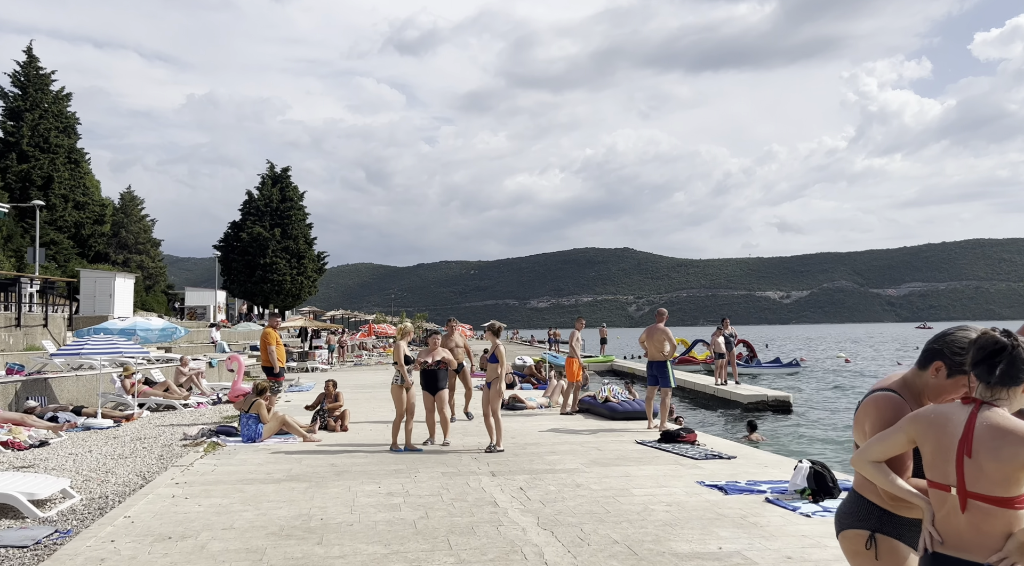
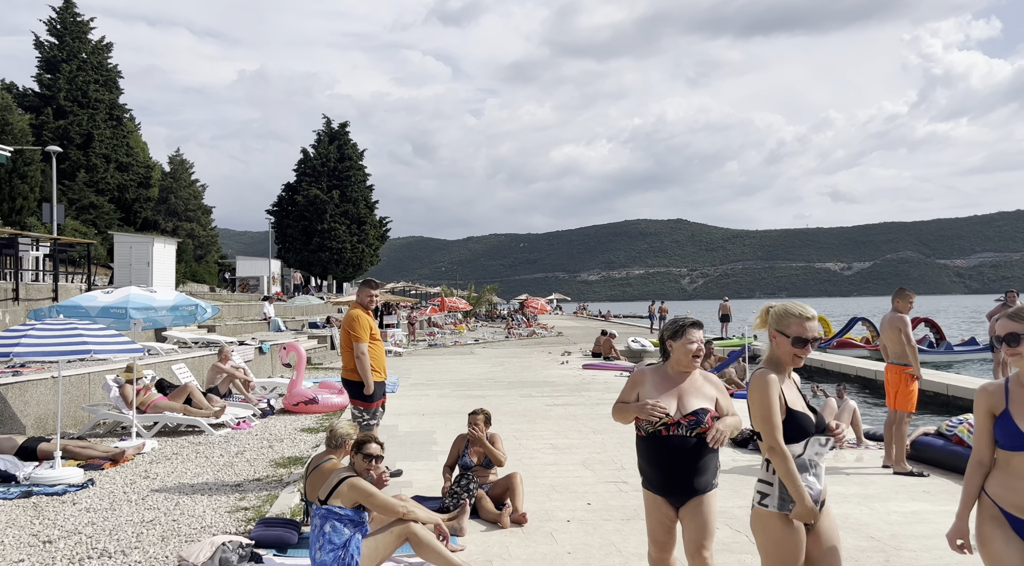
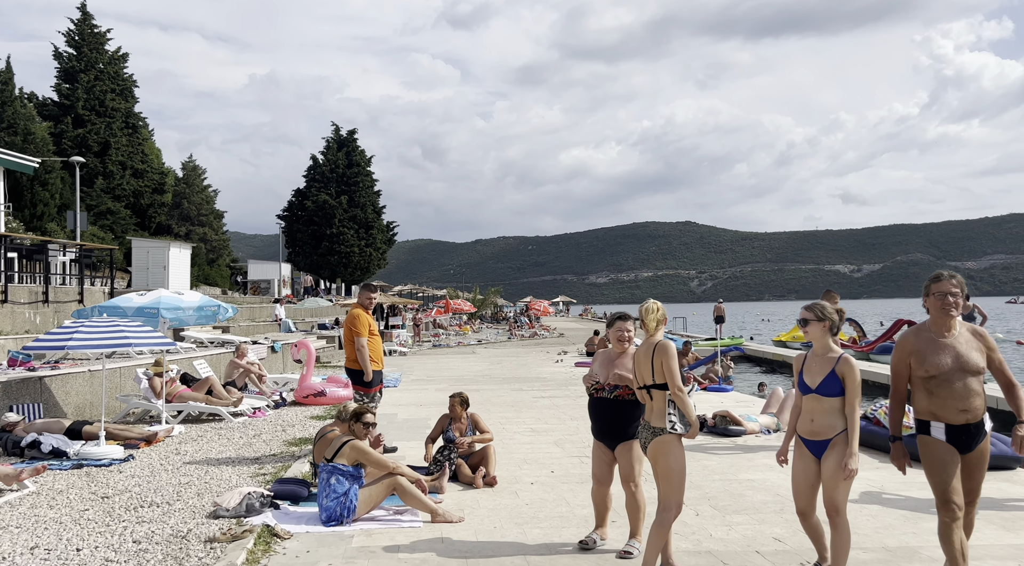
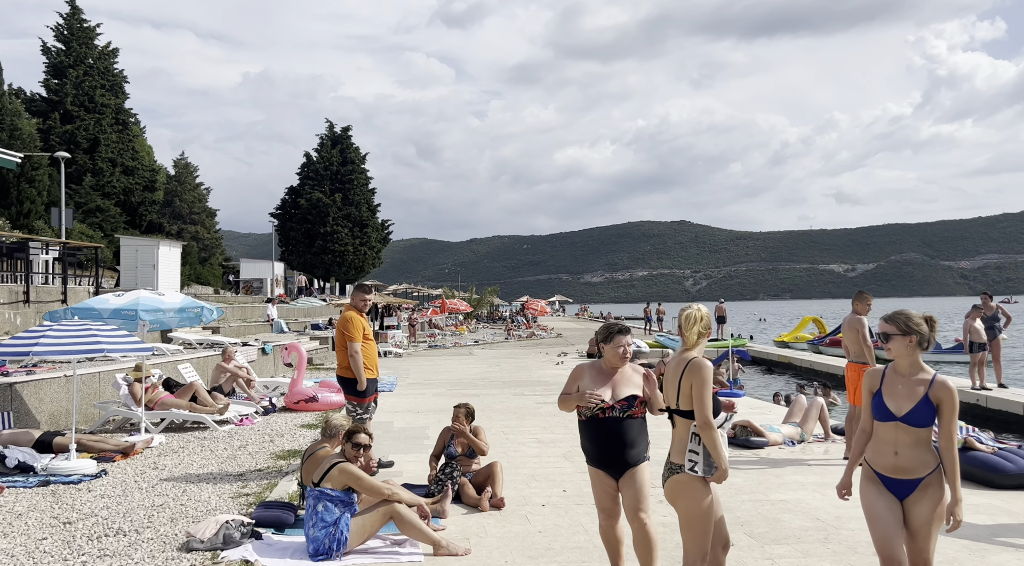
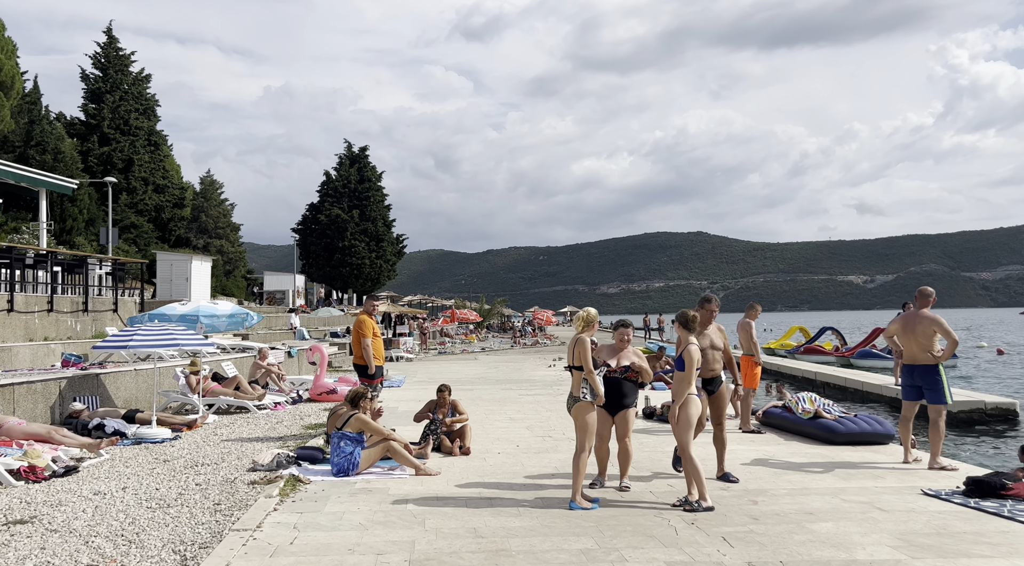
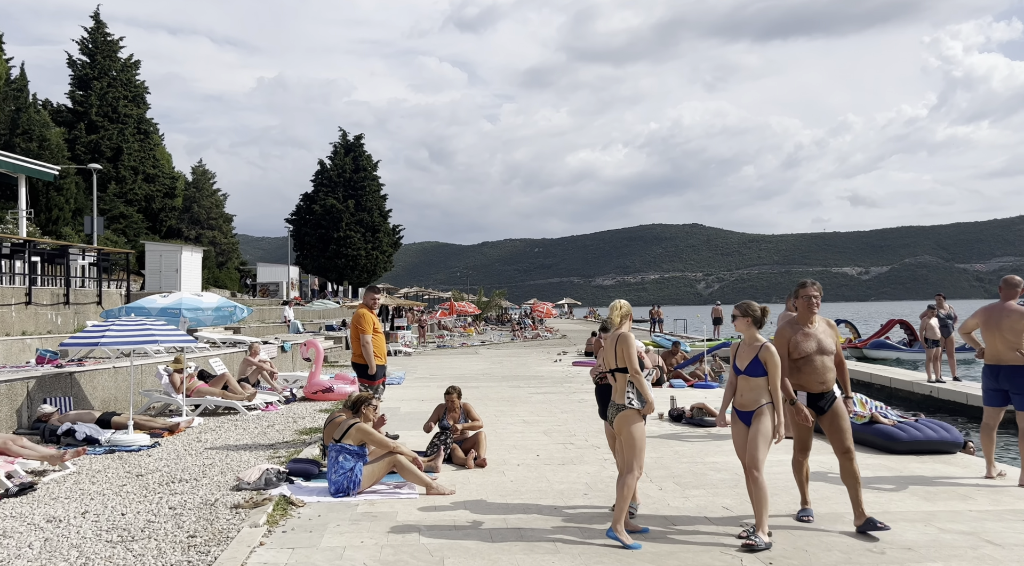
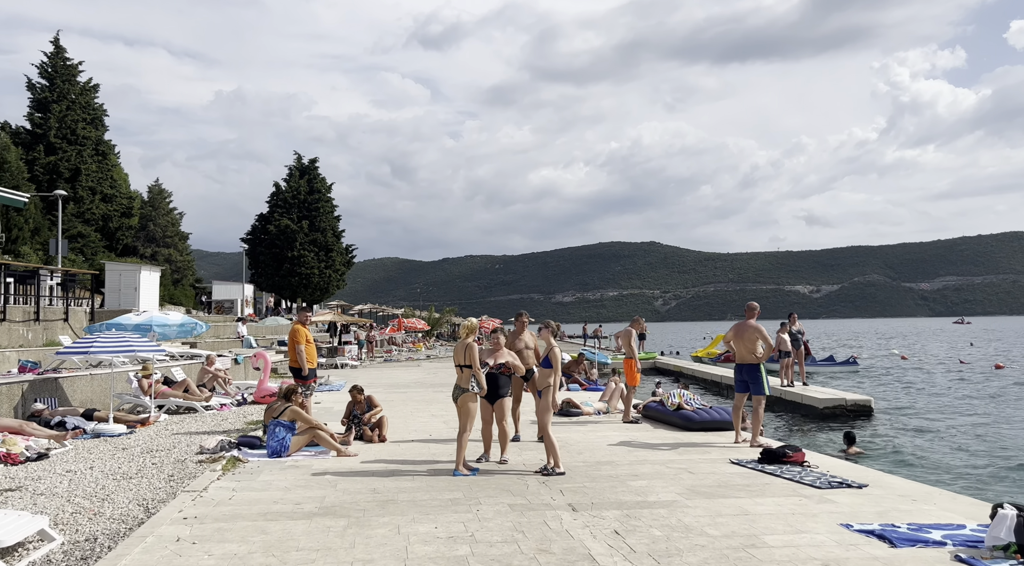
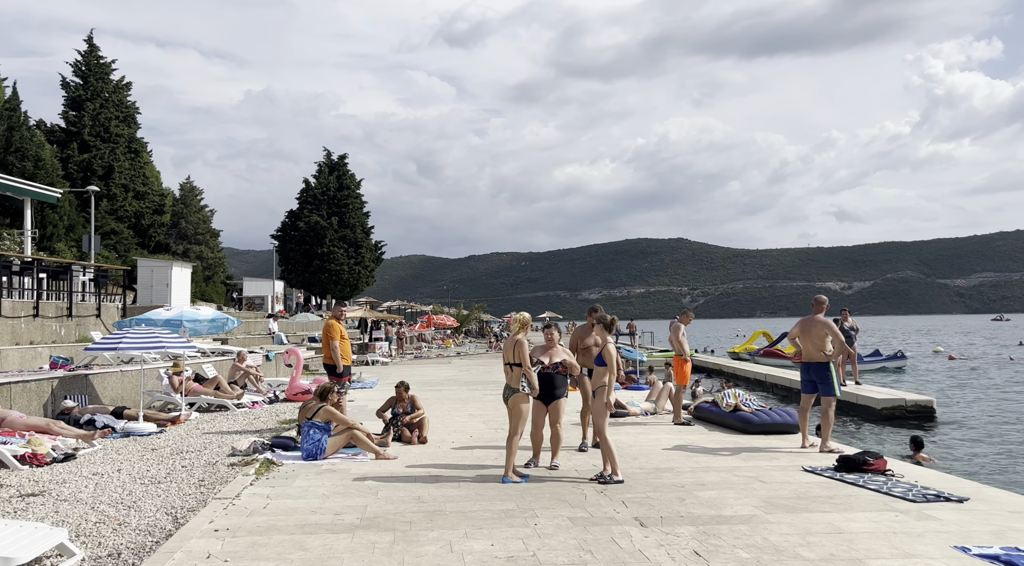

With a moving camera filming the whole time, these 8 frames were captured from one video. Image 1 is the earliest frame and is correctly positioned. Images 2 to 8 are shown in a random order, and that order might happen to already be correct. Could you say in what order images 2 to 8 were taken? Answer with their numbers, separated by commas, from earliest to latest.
7, 8, 5, 6, 3, 4, 2
